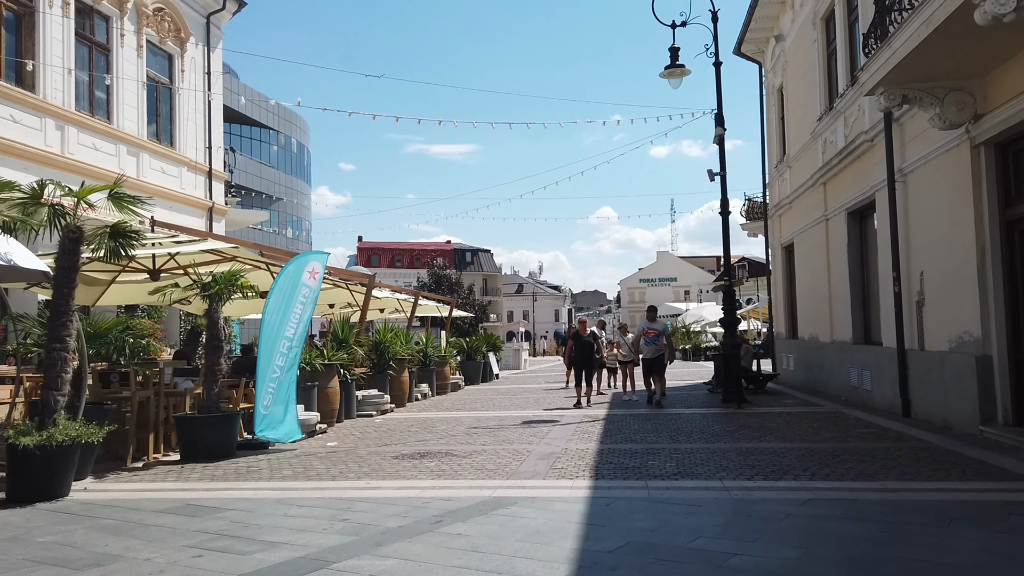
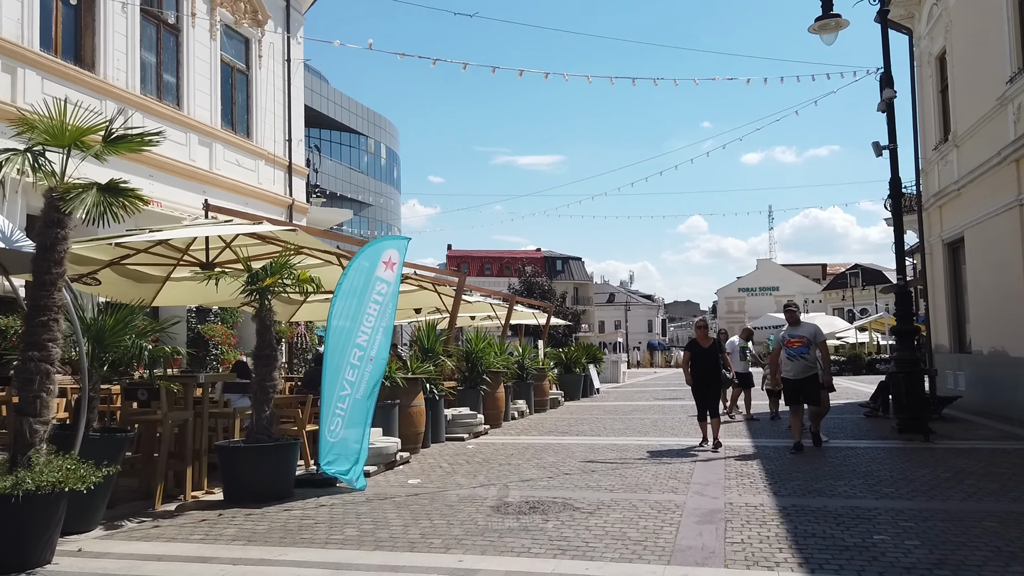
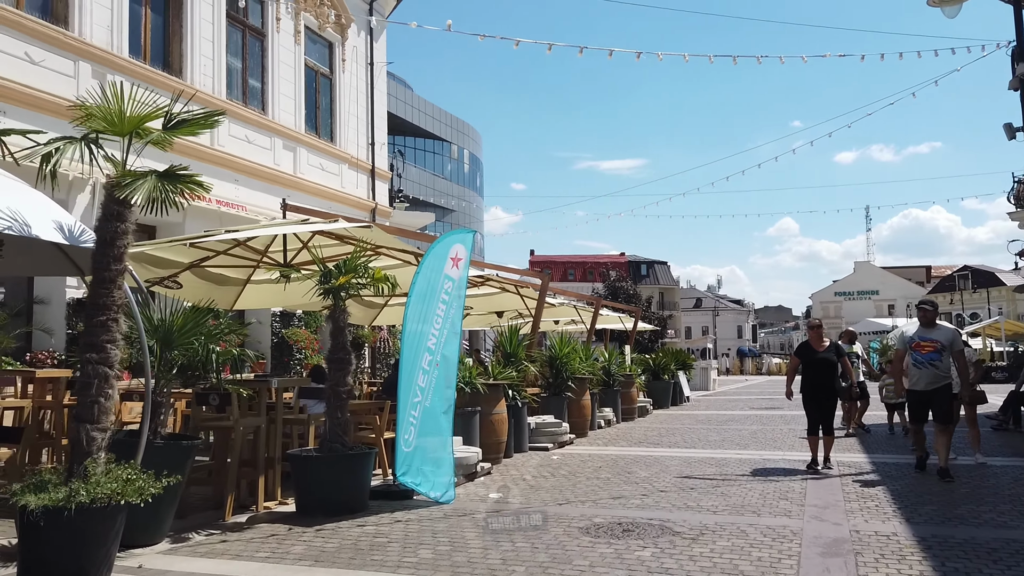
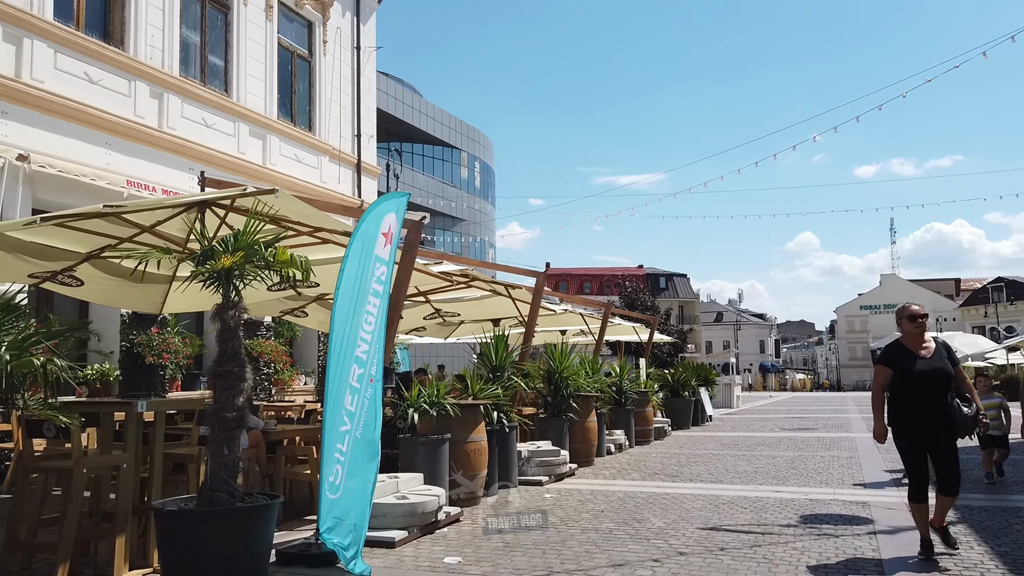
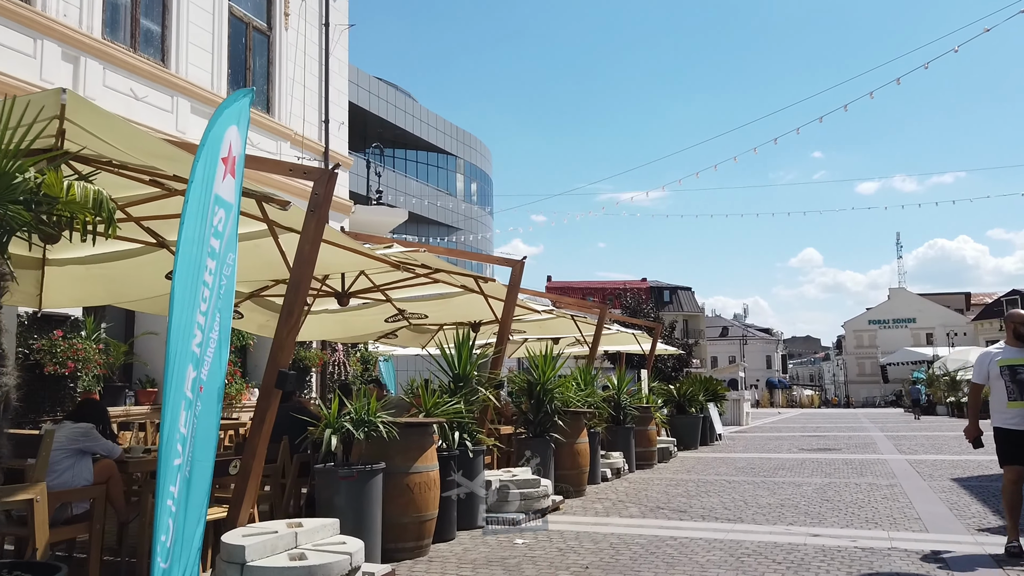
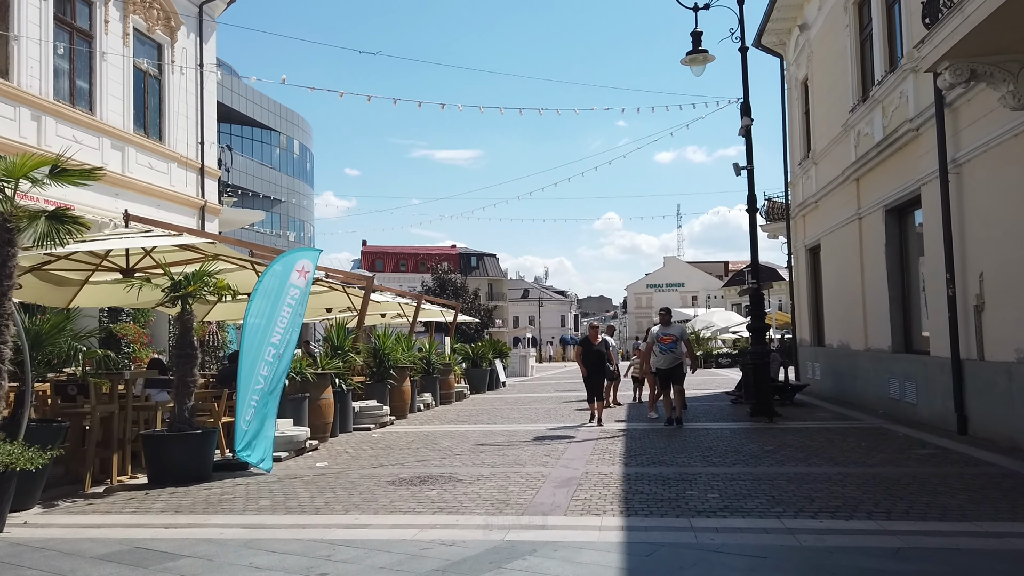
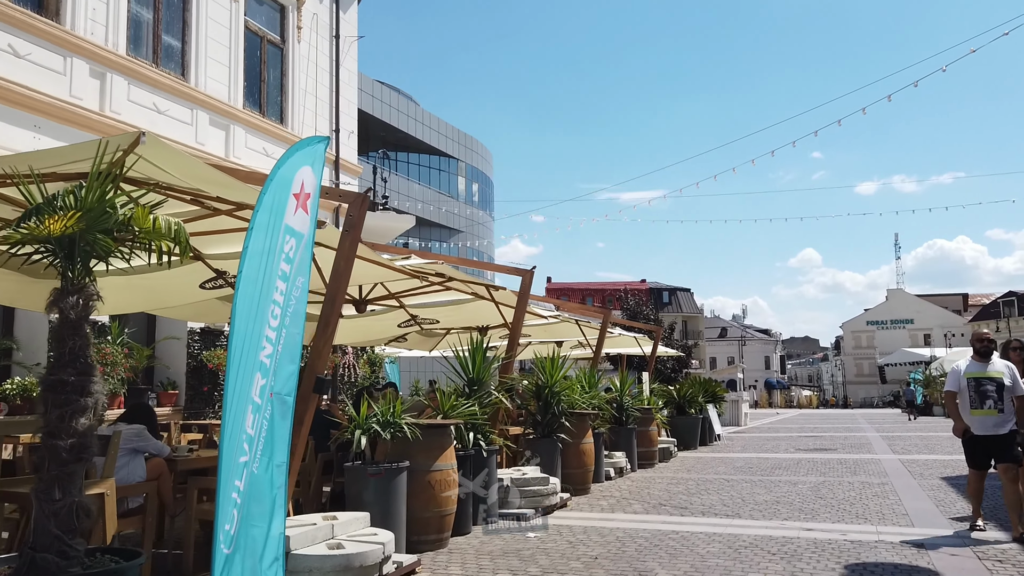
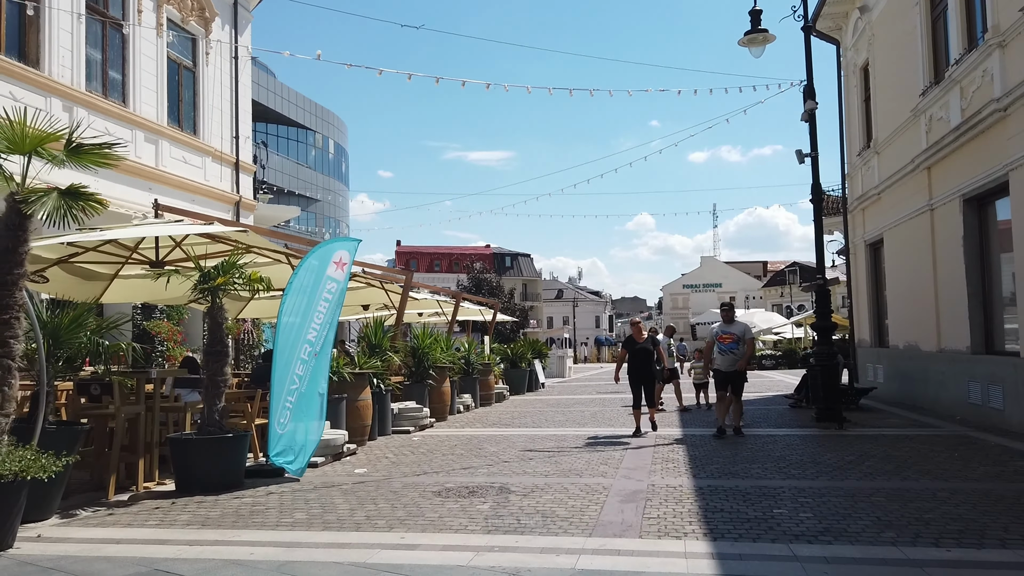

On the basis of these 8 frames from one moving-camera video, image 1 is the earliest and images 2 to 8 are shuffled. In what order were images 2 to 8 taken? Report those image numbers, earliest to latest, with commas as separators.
6, 8, 2, 3, 4, 7, 5
